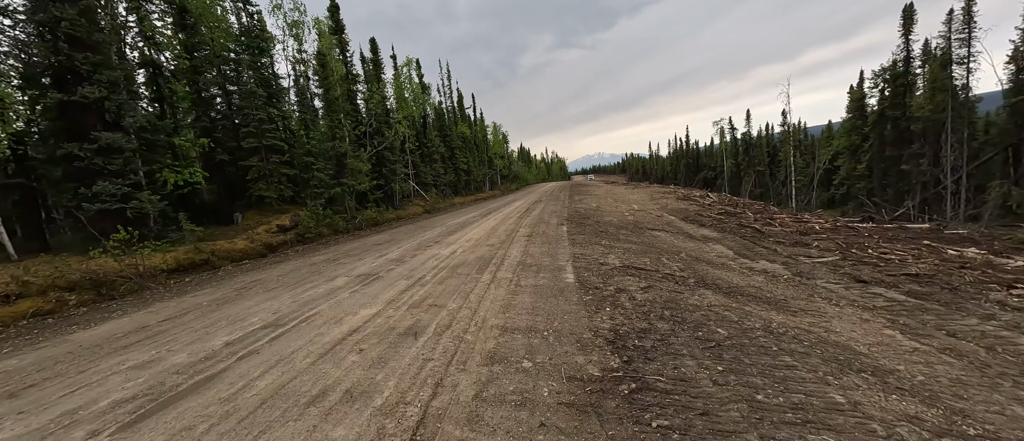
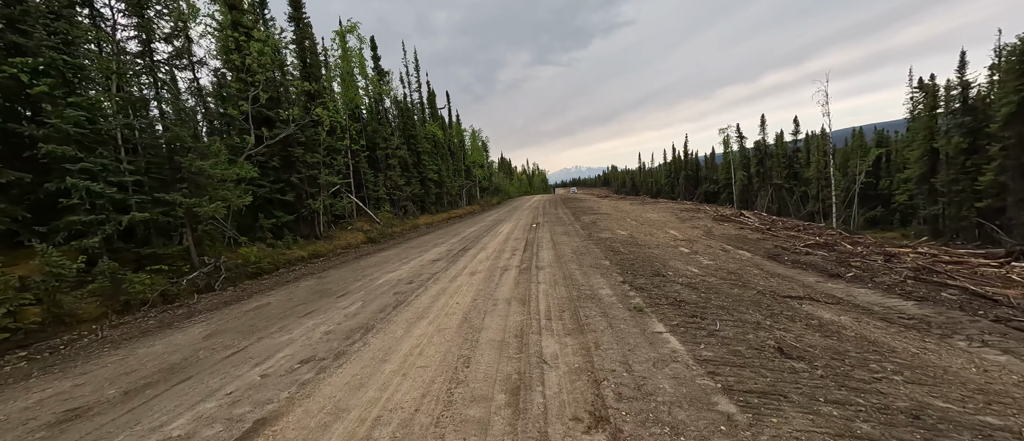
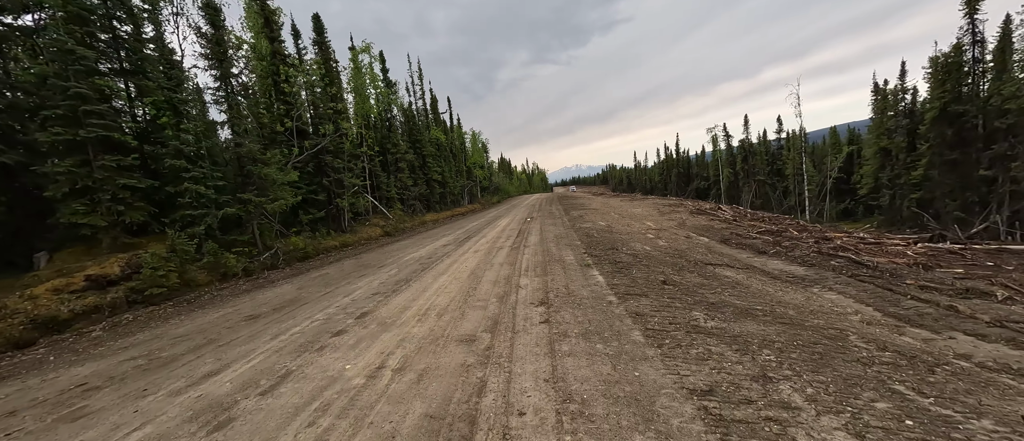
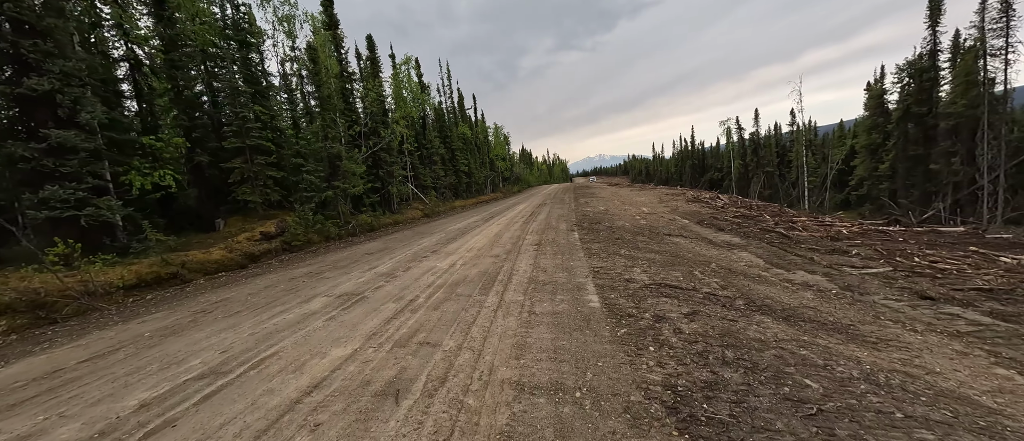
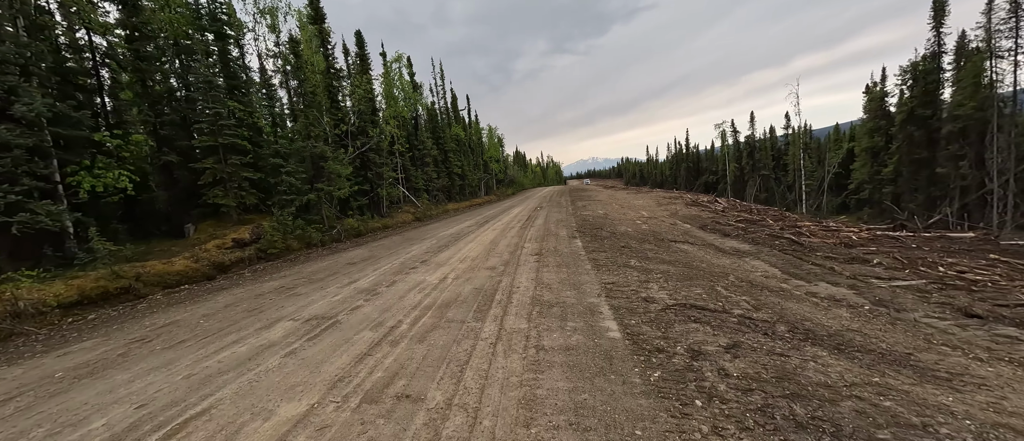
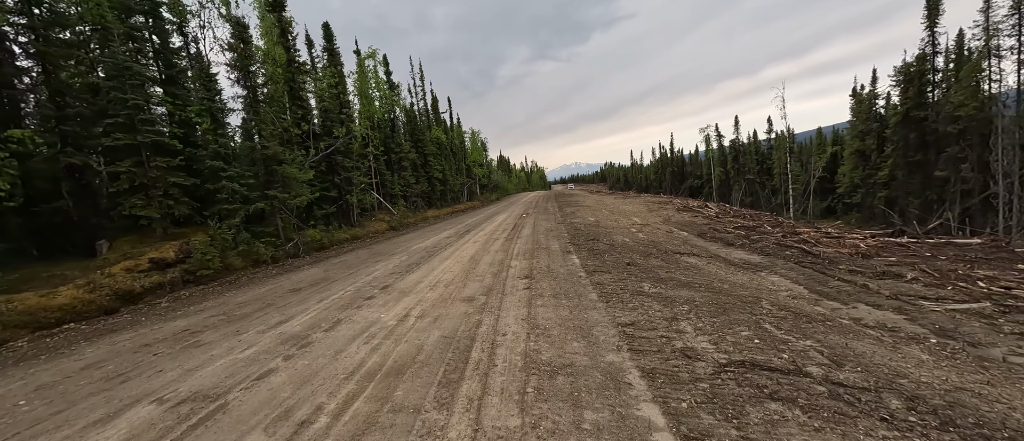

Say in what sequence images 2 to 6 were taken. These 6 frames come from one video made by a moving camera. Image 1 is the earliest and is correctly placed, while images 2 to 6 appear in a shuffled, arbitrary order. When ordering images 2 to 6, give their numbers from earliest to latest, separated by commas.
4, 5, 6, 3, 2
